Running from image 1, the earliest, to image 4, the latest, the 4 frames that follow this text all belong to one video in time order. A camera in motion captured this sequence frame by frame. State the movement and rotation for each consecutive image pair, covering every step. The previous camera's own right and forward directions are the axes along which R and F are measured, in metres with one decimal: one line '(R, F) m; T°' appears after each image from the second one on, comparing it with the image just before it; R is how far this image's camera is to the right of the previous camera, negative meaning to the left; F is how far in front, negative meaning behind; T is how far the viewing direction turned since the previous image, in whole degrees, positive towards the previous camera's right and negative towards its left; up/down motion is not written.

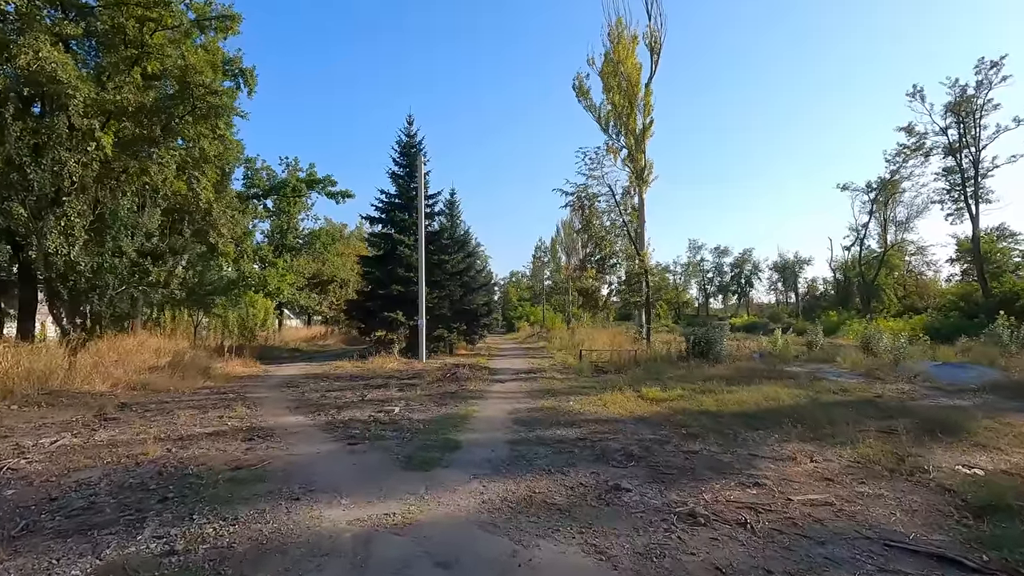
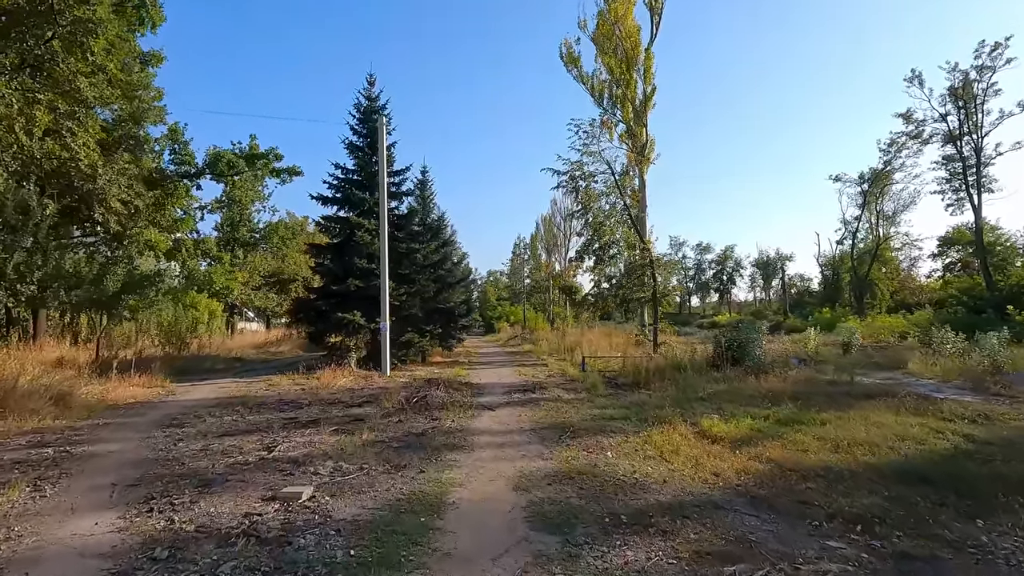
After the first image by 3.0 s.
(-0.3, +3.7) m; +3°
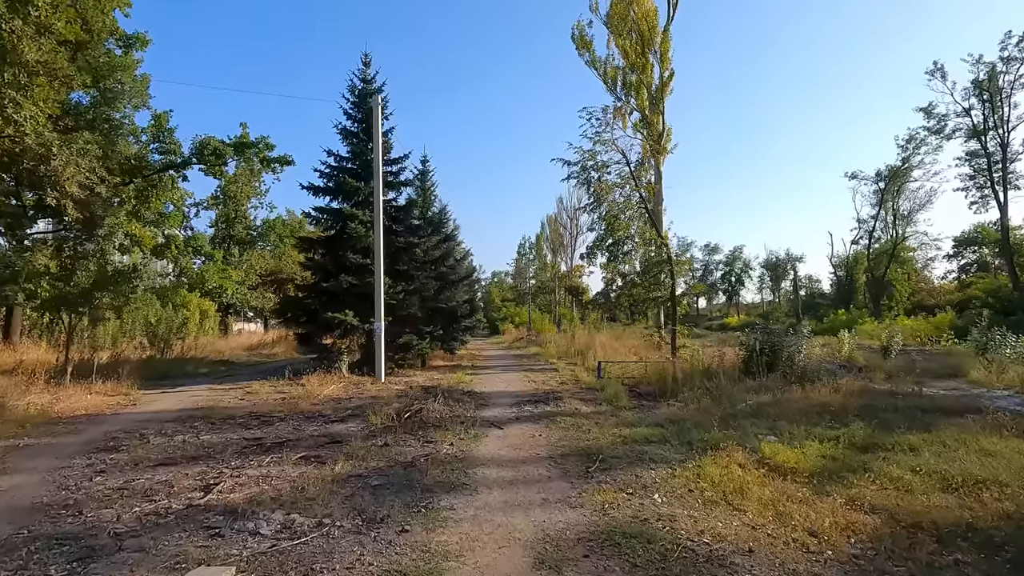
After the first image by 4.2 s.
(-0.1, +1.5) m; 0°
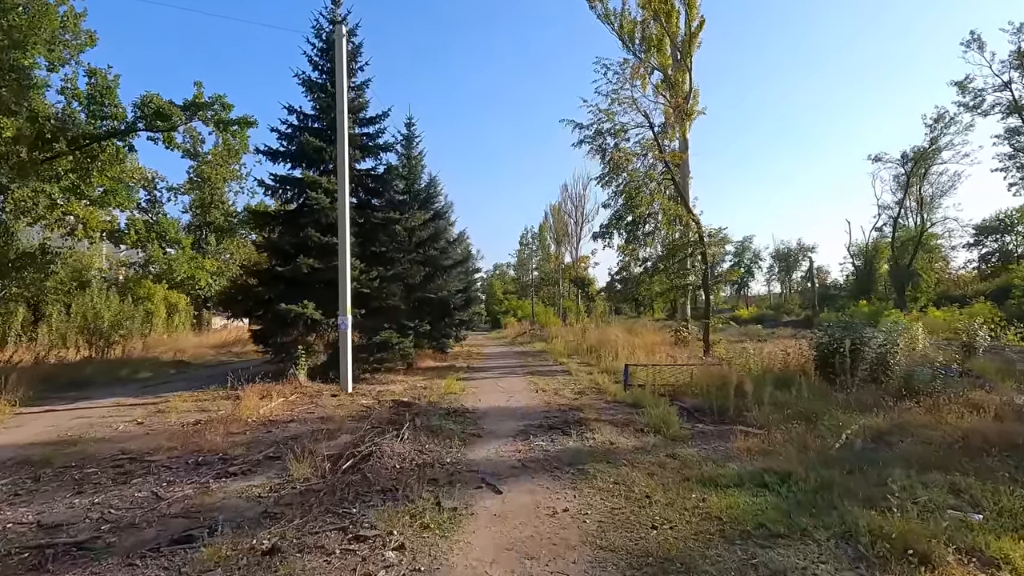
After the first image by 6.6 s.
(0.0, +2.9) m; 0°
